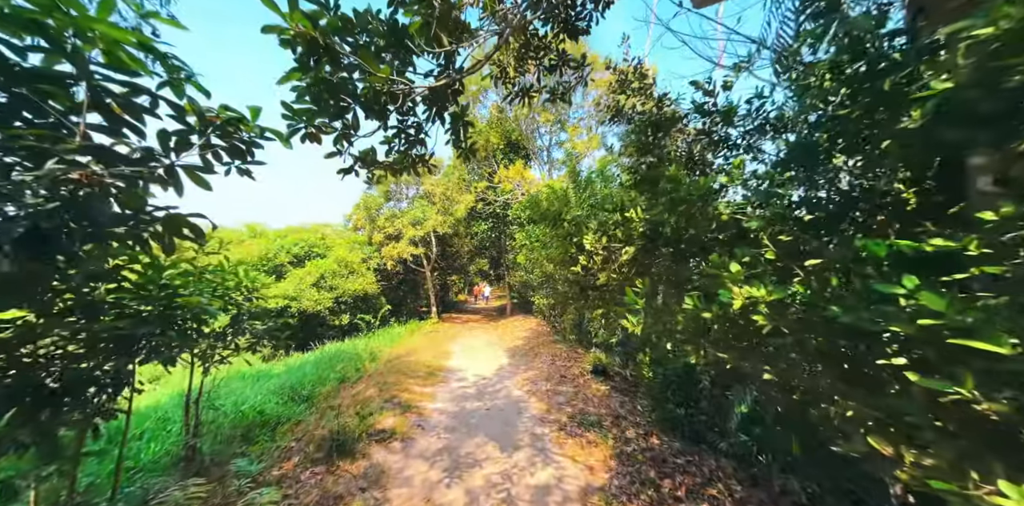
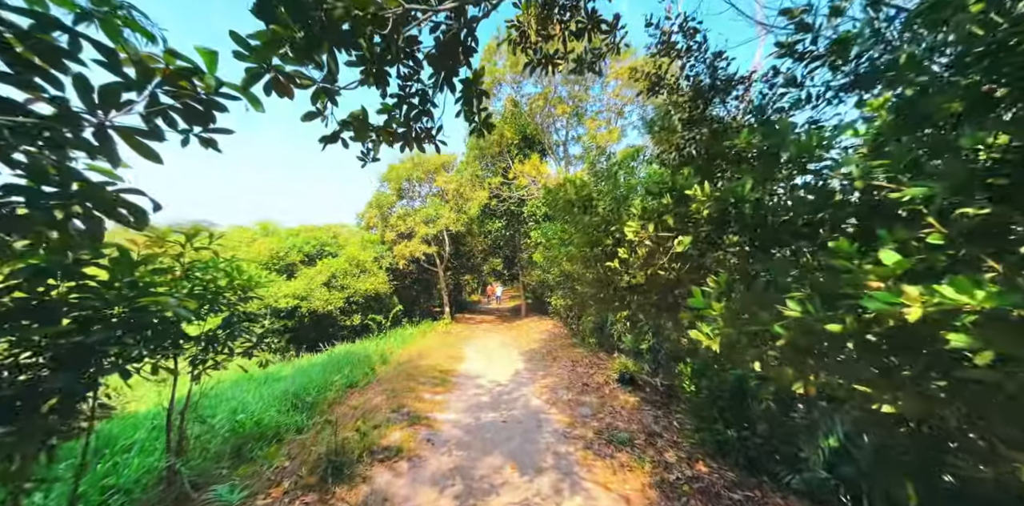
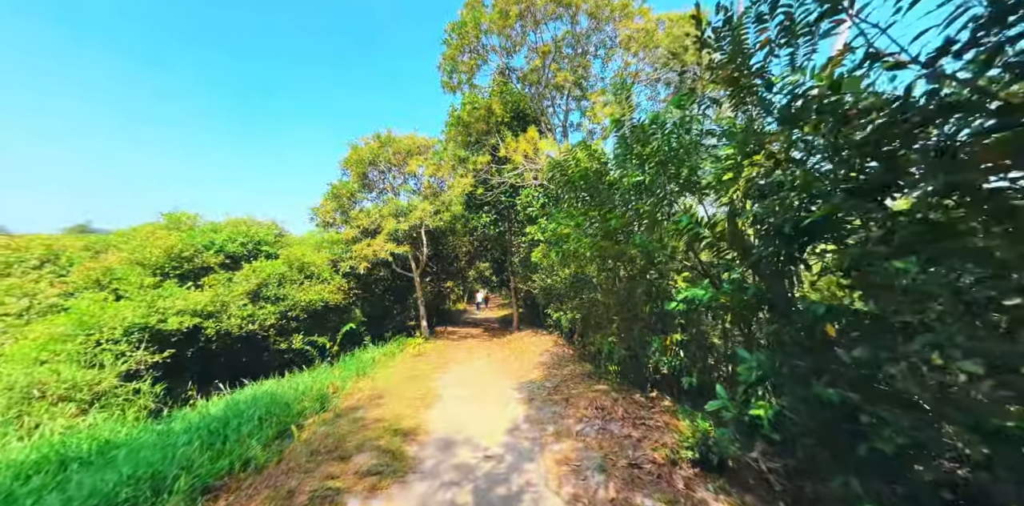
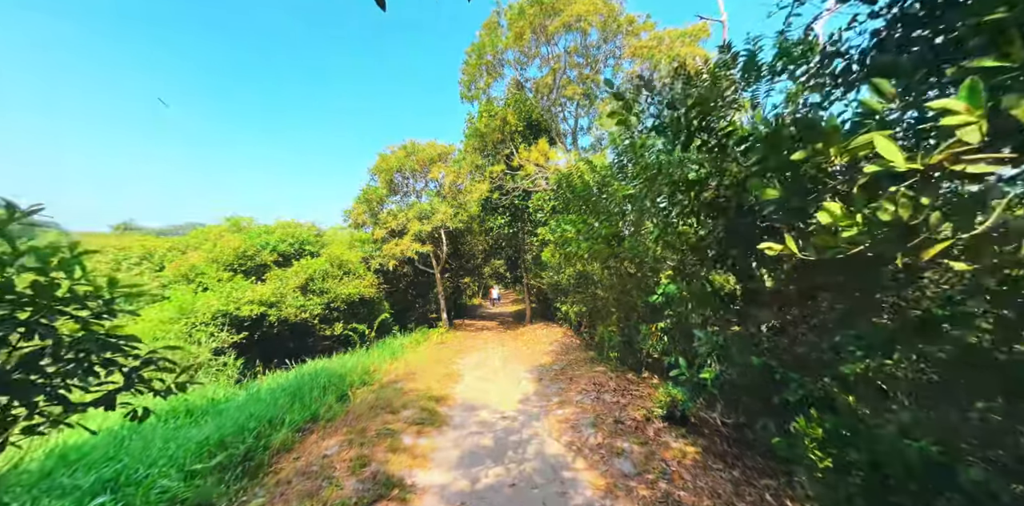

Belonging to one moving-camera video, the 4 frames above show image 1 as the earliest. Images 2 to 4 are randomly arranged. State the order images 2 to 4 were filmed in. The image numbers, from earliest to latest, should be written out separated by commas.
2, 4, 3
